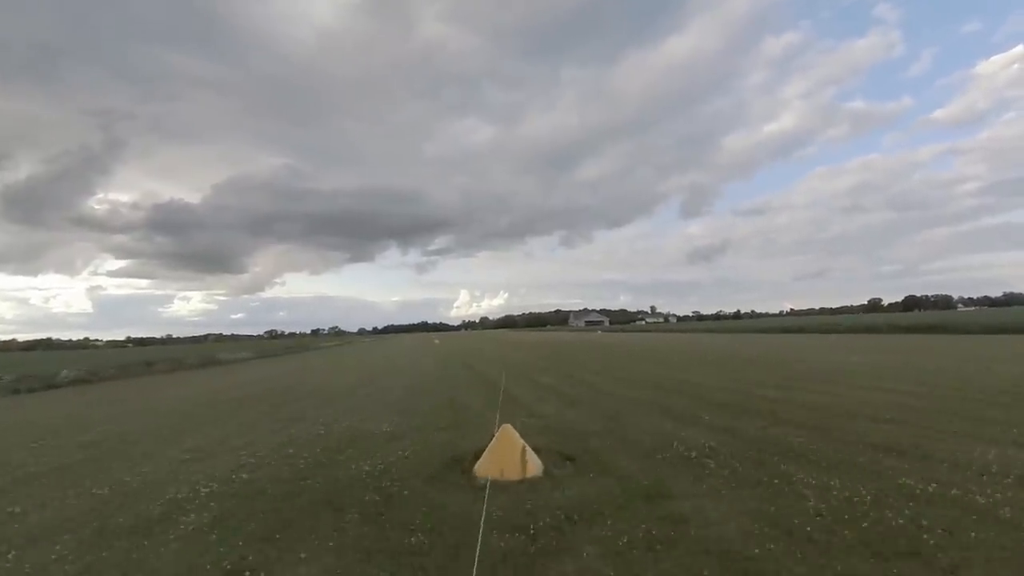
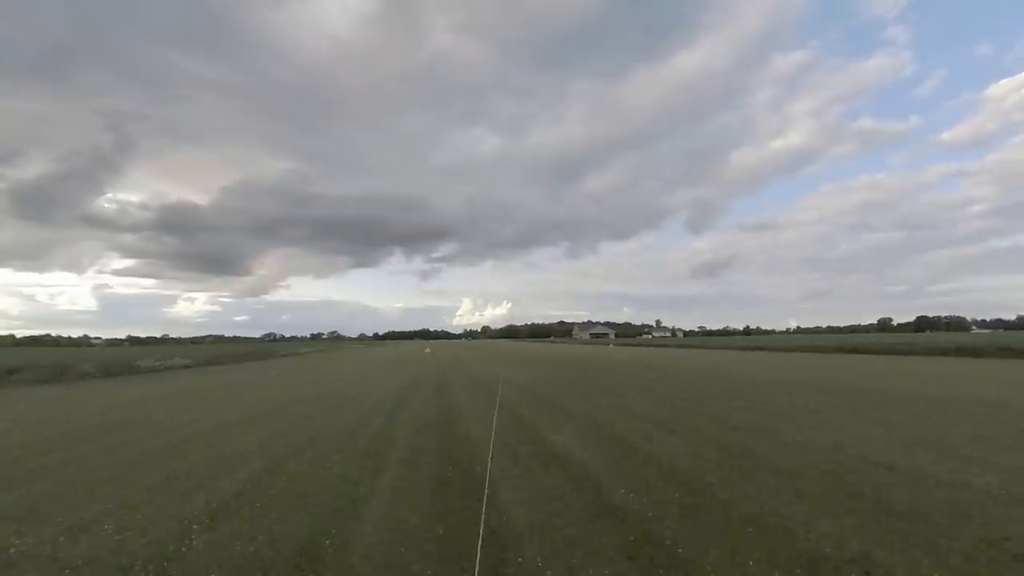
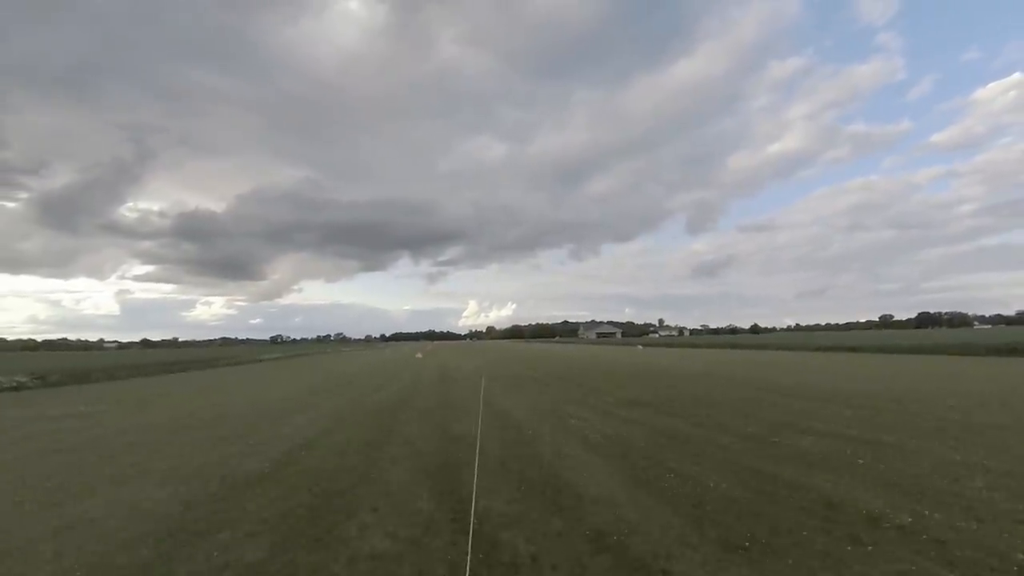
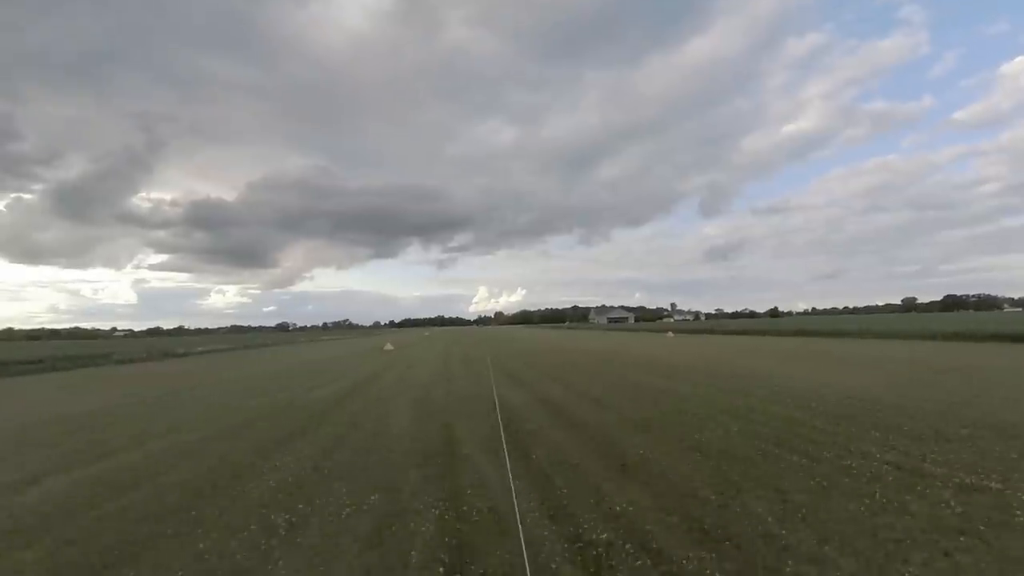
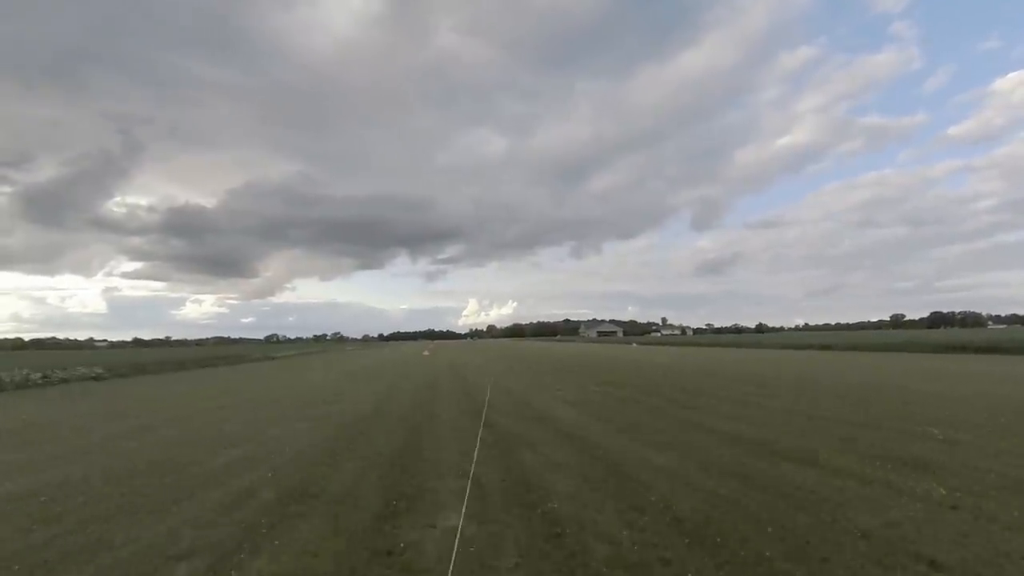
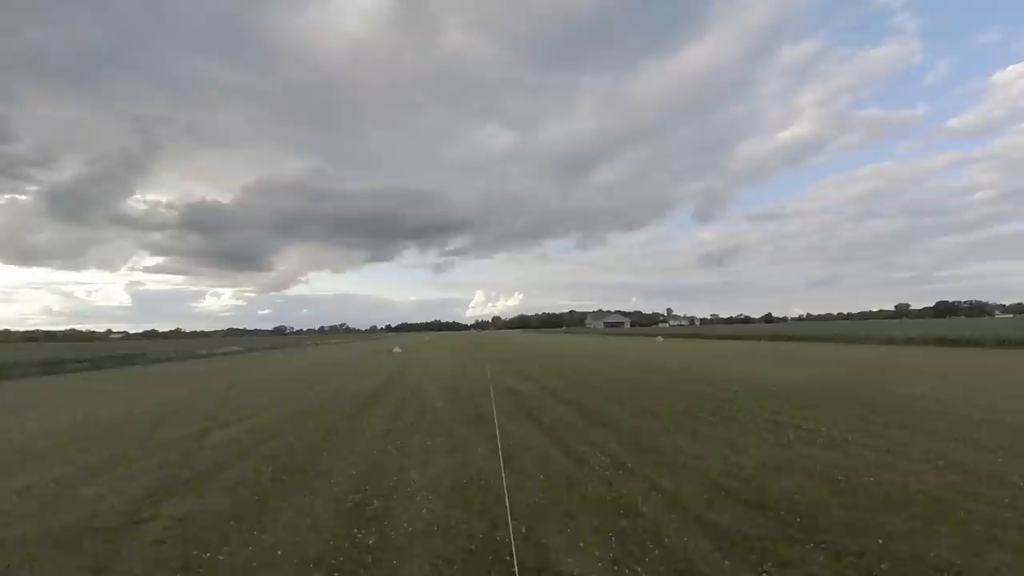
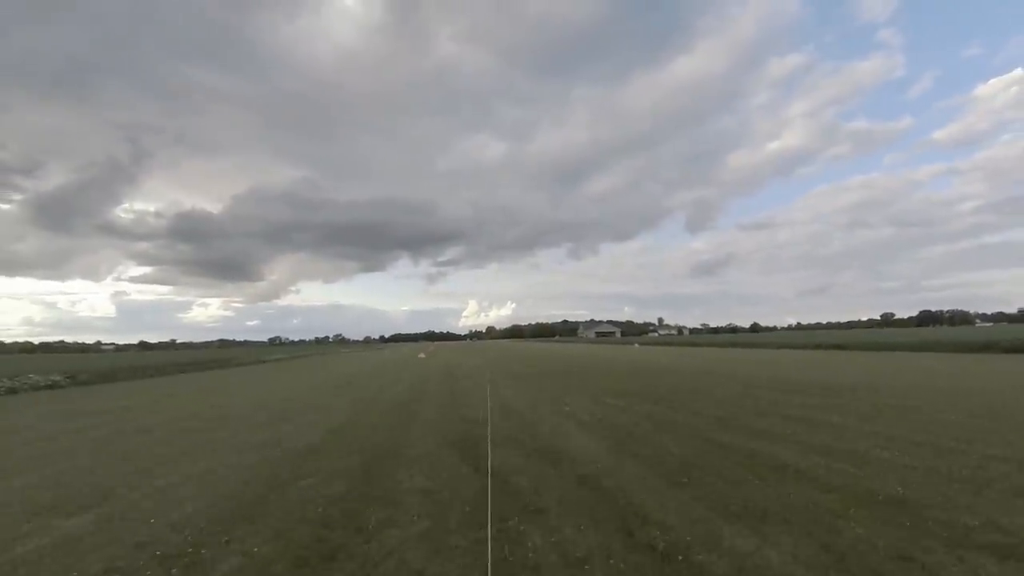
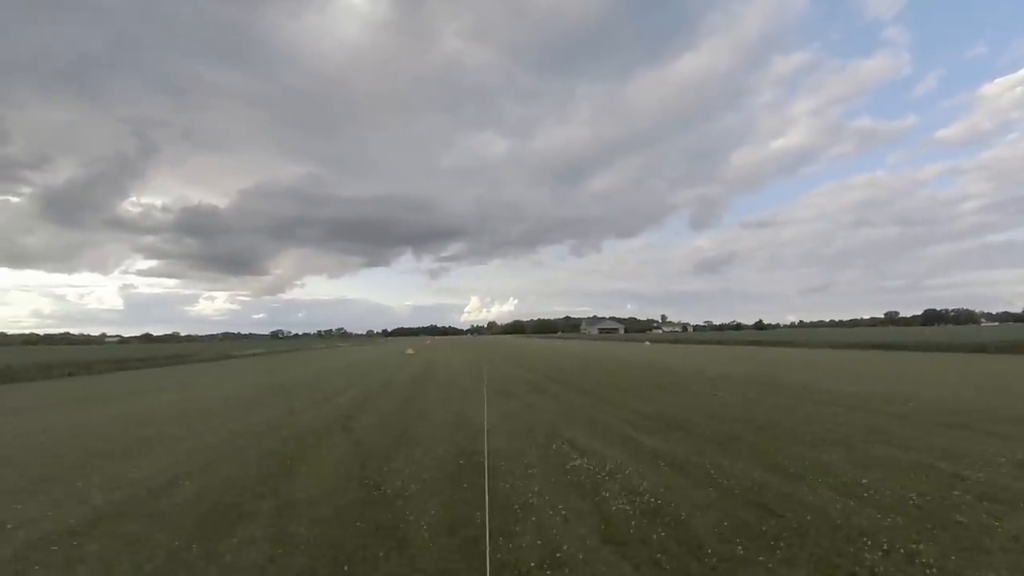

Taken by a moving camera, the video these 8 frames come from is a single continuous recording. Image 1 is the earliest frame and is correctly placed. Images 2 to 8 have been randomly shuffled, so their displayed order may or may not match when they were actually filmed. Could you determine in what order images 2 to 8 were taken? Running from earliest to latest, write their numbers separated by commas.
2, 5, 7, 3, 8, 6, 4
